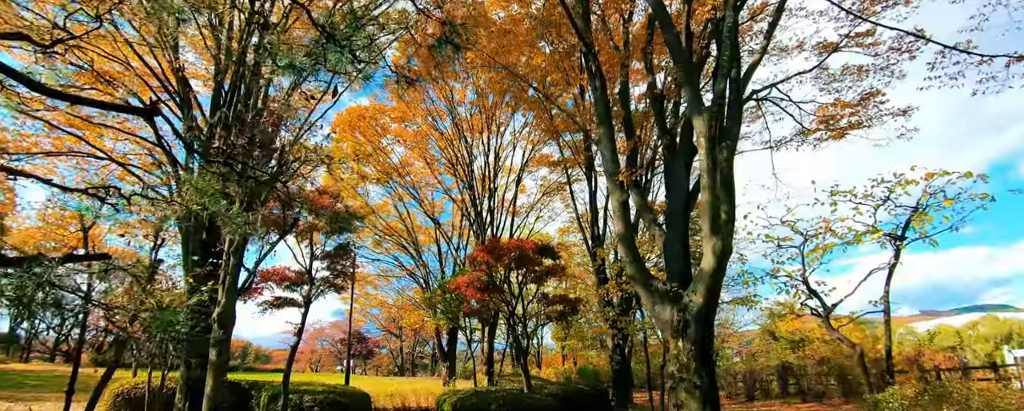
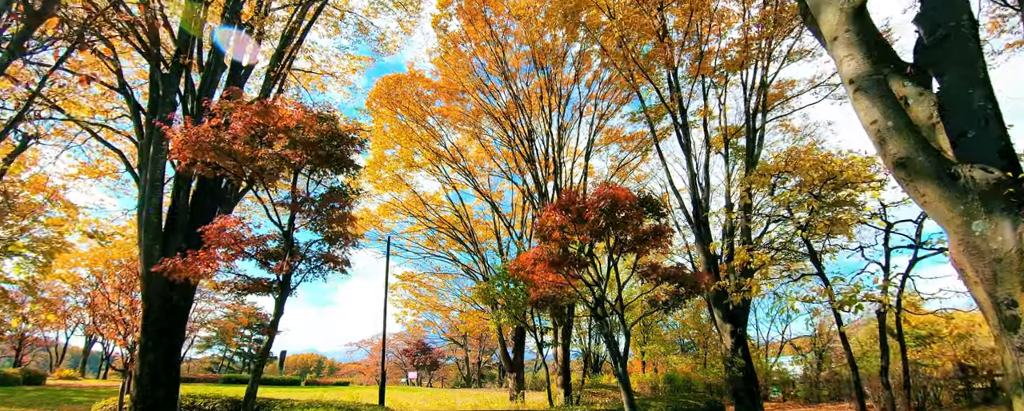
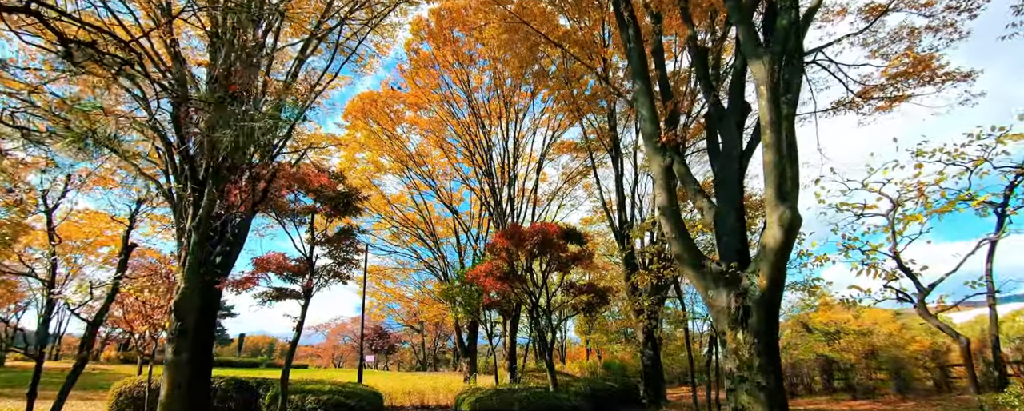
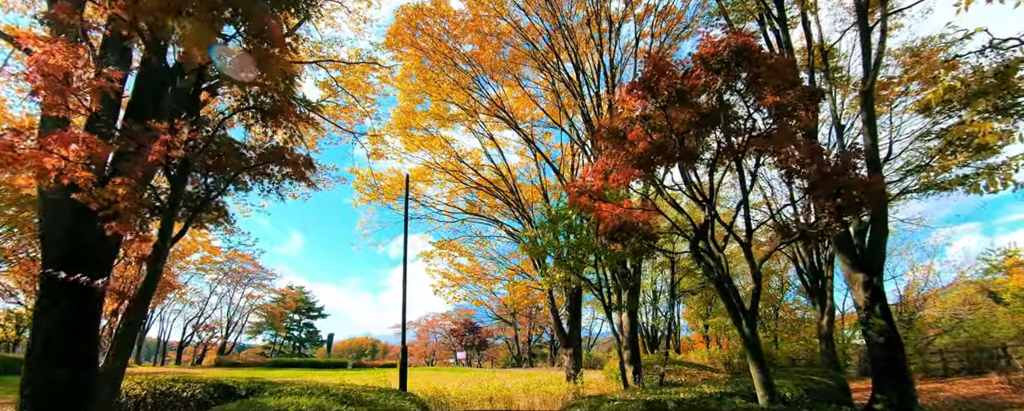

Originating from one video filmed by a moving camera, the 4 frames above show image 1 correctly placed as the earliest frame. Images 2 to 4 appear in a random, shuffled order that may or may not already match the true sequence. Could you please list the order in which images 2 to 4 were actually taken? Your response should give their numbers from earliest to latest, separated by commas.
3, 2, 4
